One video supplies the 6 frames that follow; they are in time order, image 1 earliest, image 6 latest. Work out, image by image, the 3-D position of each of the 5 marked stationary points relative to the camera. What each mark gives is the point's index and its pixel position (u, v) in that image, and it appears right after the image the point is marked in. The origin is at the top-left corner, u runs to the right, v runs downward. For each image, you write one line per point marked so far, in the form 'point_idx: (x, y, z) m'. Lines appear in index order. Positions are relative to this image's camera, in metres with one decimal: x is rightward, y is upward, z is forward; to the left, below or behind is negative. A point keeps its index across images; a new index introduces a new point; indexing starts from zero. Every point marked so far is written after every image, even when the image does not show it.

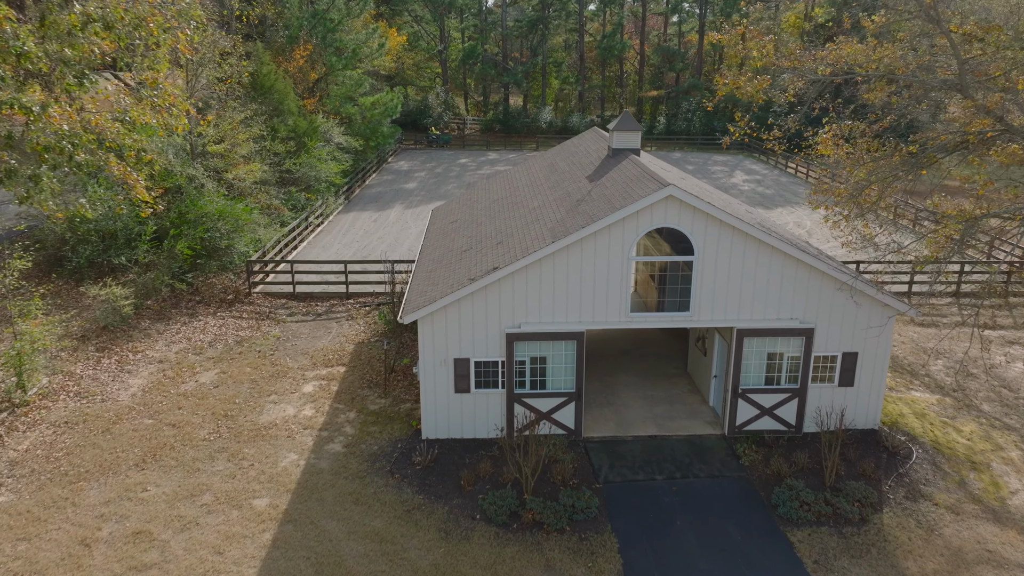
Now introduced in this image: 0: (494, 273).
0: (-0.3, +0.2, +11.5) m
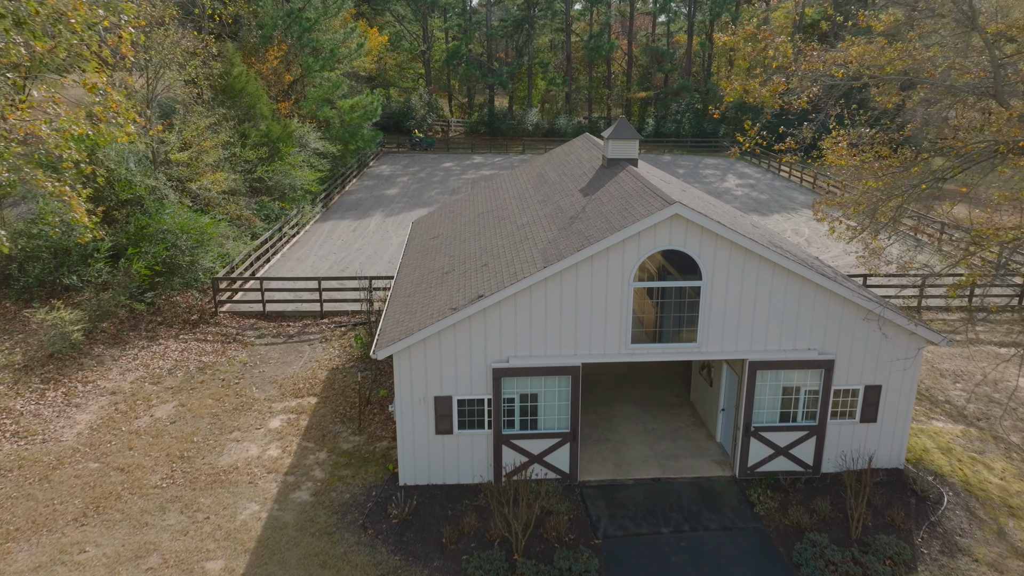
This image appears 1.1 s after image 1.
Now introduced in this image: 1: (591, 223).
0: (-0.4, -0.2, +10.2) m
1: (+1.1, +0.9, +11.0) m
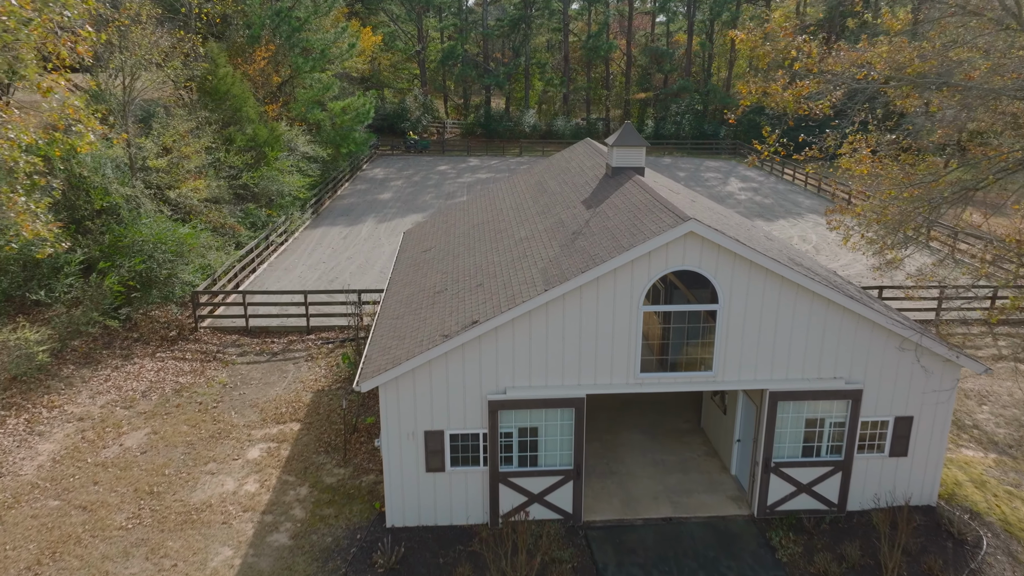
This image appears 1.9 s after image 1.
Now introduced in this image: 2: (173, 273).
0: (-0.5, -0.5, +9.2) m
1: (+1.1, +0.6, +10.0) m
2: (-7.5, +0.3, +16.9) m
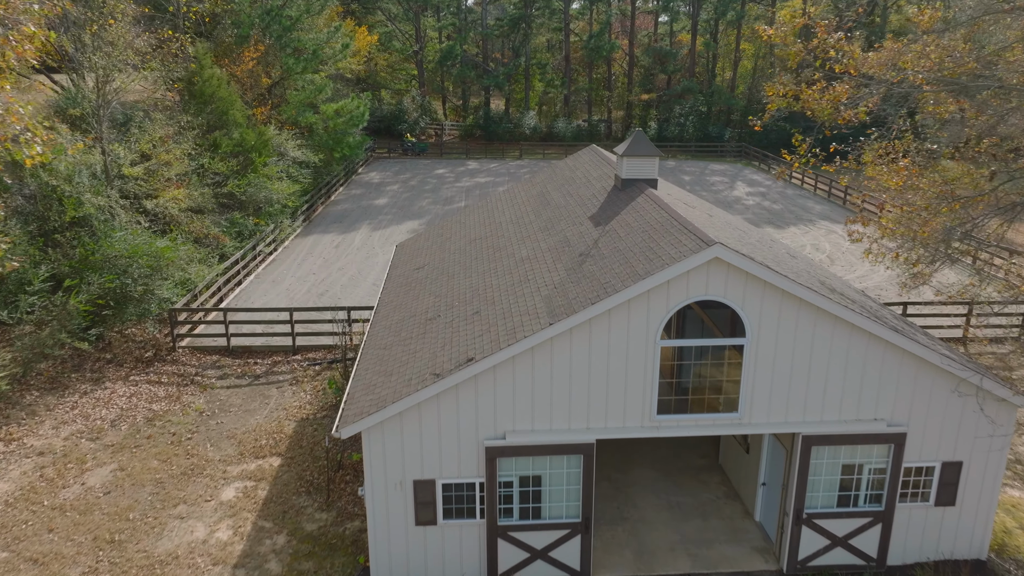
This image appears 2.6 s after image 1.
0: (-0.5, -0.9, +8.1) m
1: (+1.1, +0.3, +8.9) m
2: (-7.5, 0.0, +15.8) m
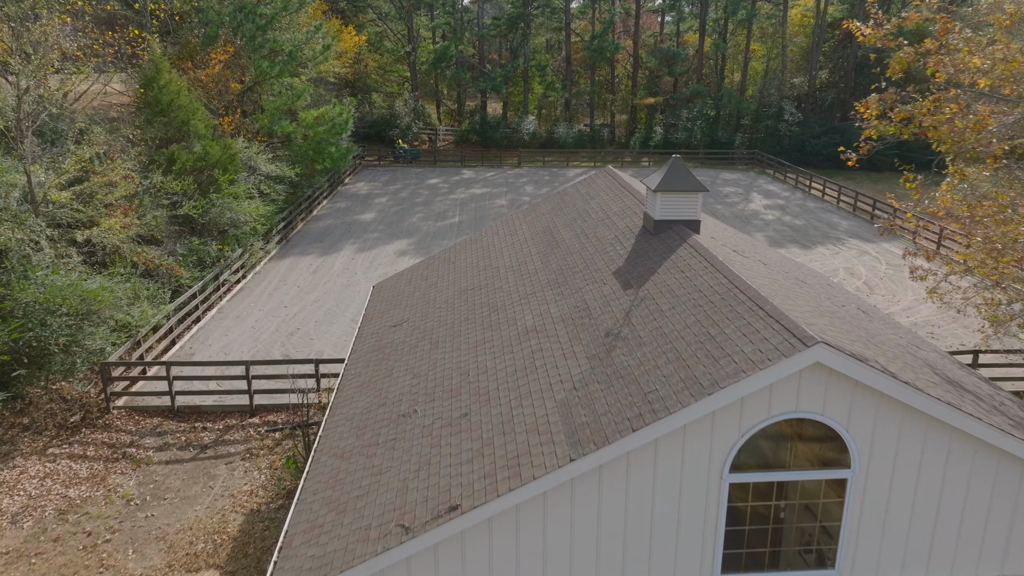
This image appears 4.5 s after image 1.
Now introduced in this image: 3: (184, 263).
0: (-0.4, -1.7, +5.5) m
1: (+1.1, -0.6, +6.3) m
2: (-7.5, -0.9, +13.2) m
3: (-7.6, +0.6, +17.8) m
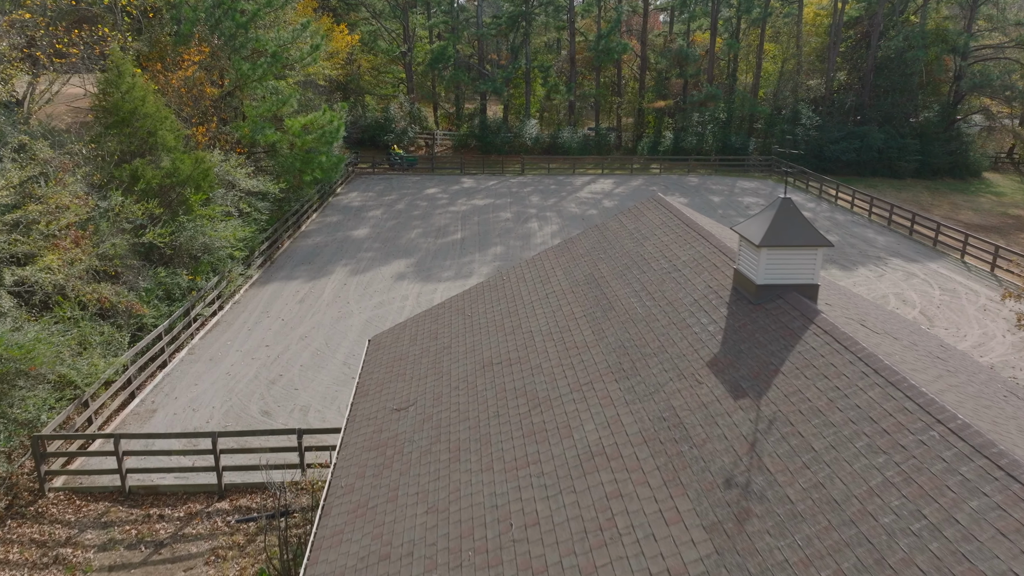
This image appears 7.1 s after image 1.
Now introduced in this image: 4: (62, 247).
0: (0.0, -2.5, +3.1) m
1: (+1.6, -1.3, +3.9) m
2: (-7.1, -1.7, +10.7) m
3: (-7.3, -0.2, +15.3) m
4: (-7.7, +0.7, +13.0) m
